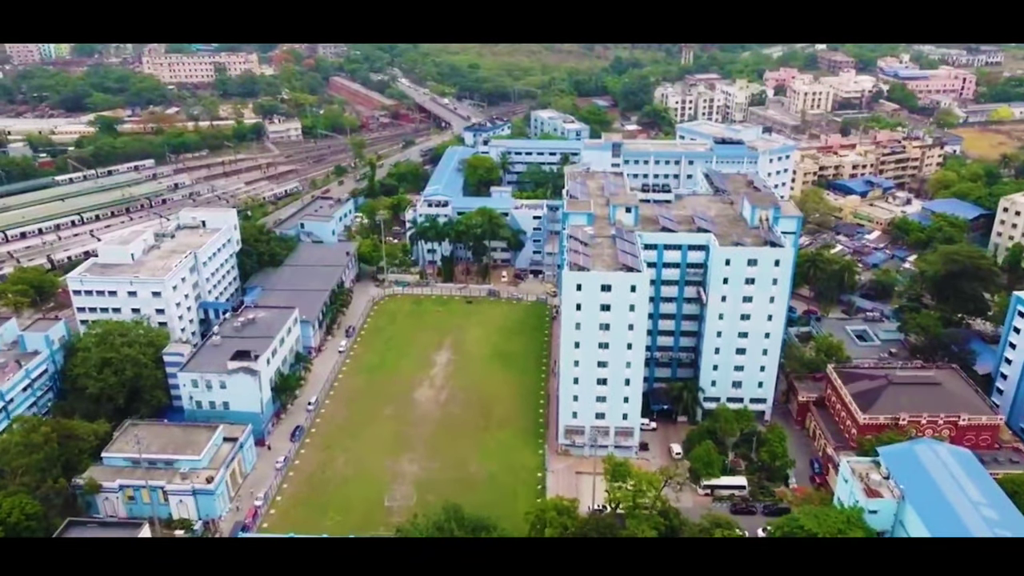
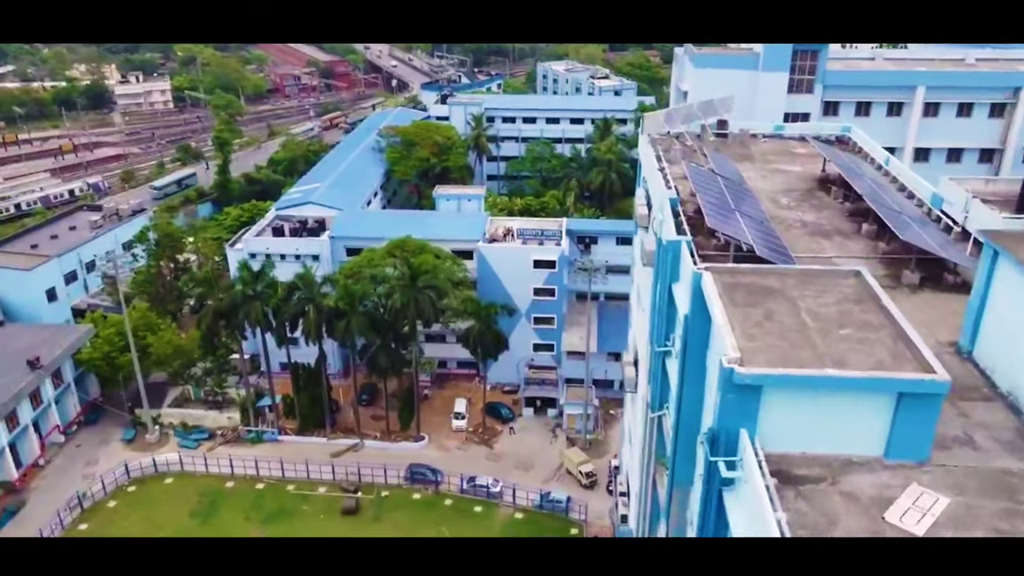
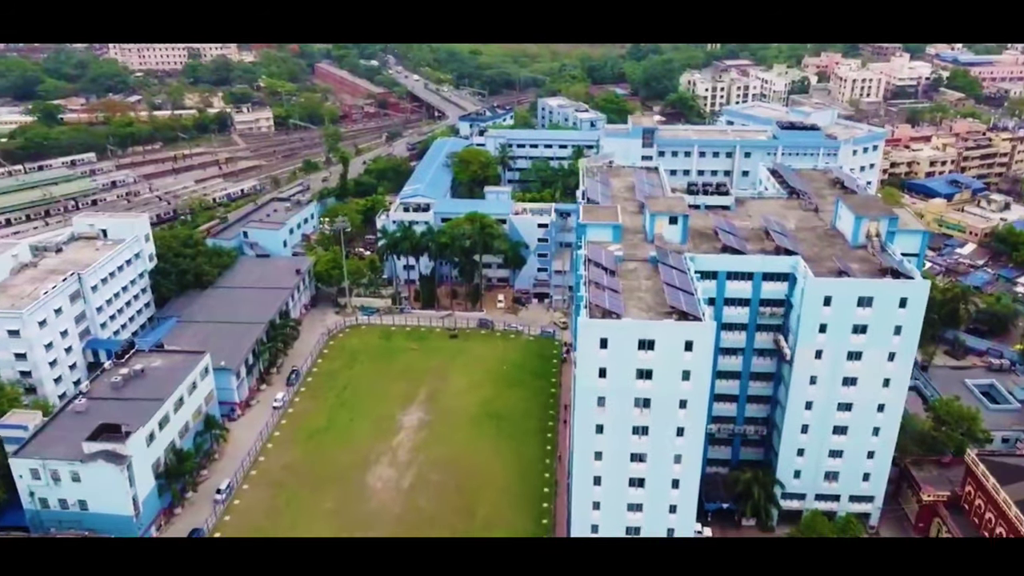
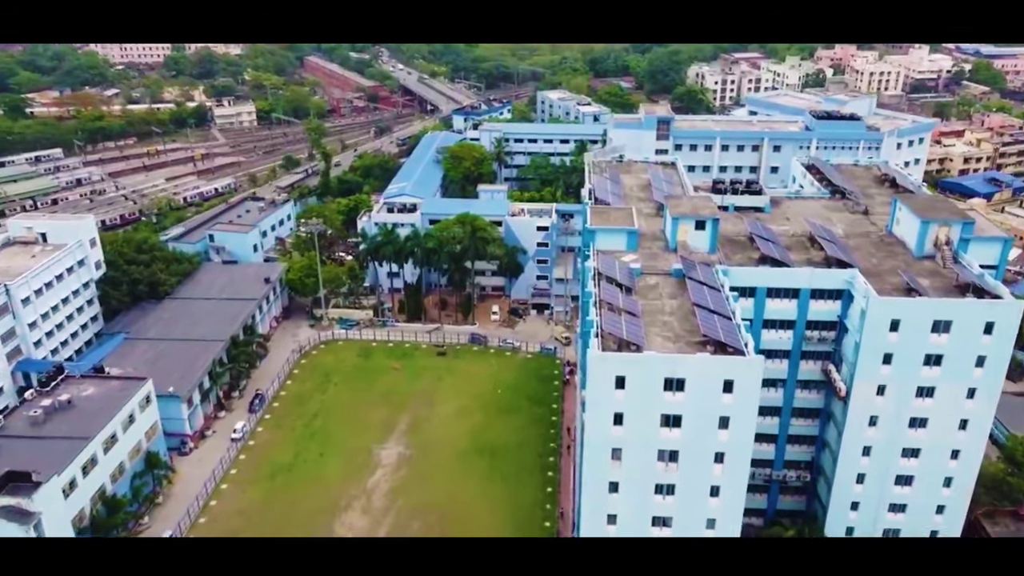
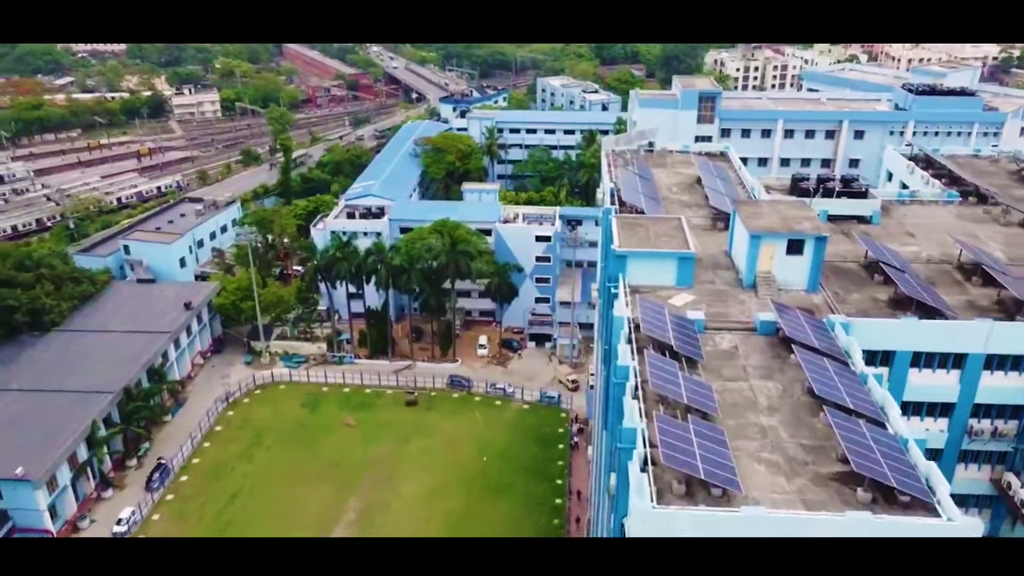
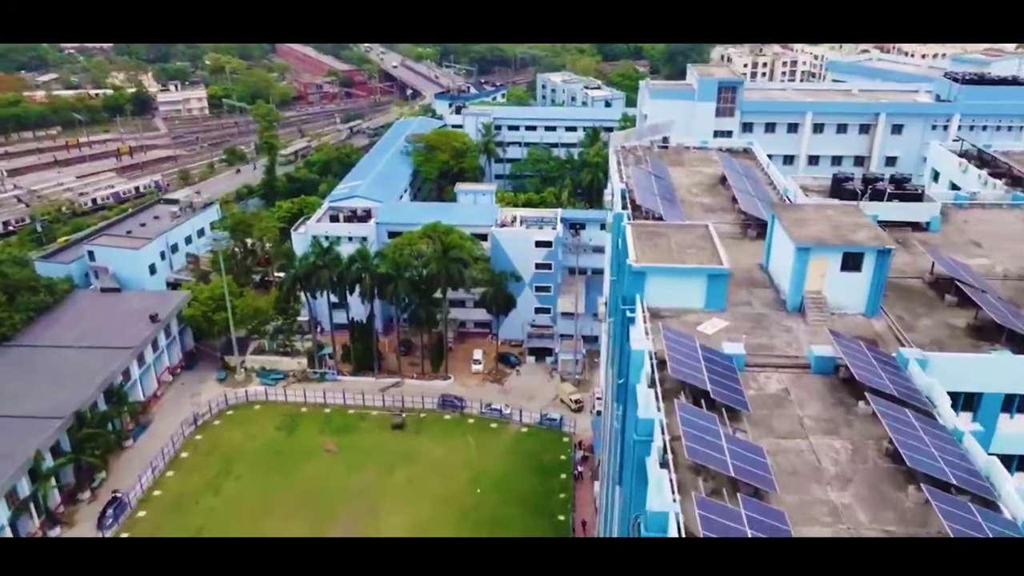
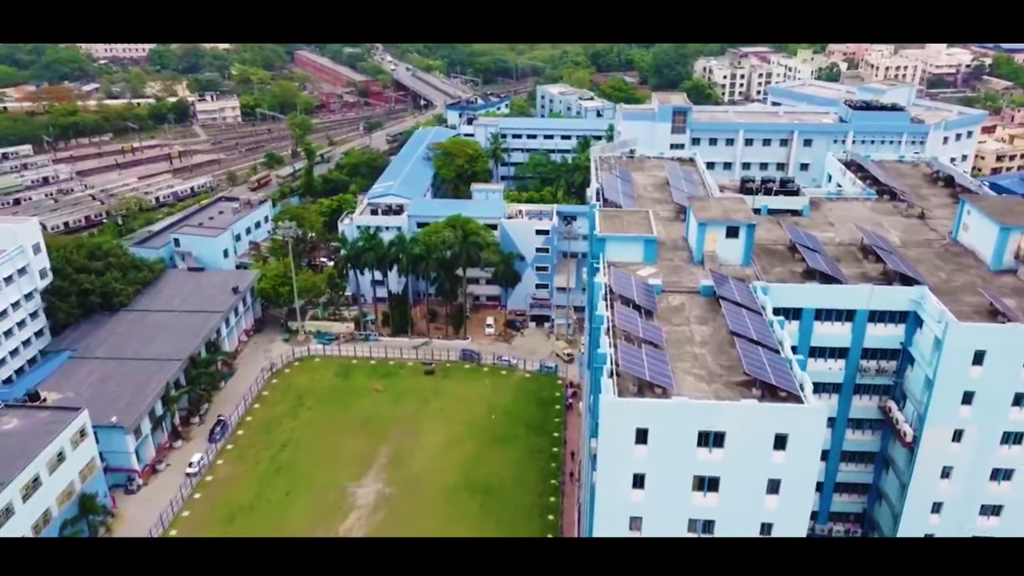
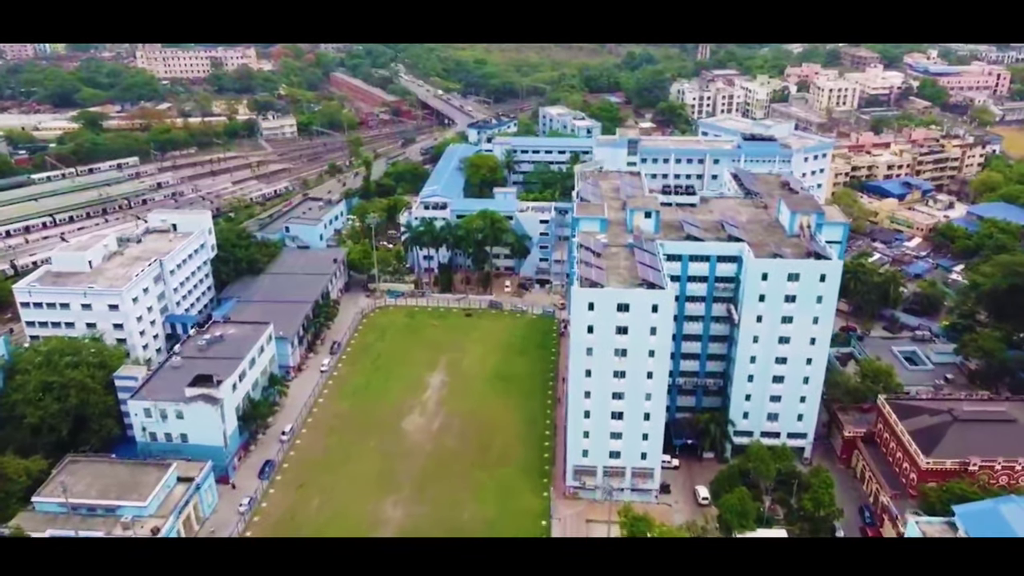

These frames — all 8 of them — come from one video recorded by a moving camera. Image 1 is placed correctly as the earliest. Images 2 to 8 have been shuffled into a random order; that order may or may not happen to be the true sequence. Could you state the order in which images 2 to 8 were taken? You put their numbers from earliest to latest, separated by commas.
8, 3, 4, 7, 5, 6, 2
